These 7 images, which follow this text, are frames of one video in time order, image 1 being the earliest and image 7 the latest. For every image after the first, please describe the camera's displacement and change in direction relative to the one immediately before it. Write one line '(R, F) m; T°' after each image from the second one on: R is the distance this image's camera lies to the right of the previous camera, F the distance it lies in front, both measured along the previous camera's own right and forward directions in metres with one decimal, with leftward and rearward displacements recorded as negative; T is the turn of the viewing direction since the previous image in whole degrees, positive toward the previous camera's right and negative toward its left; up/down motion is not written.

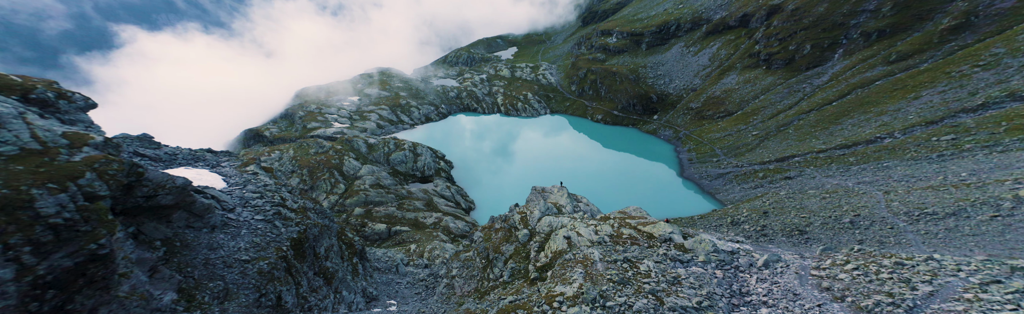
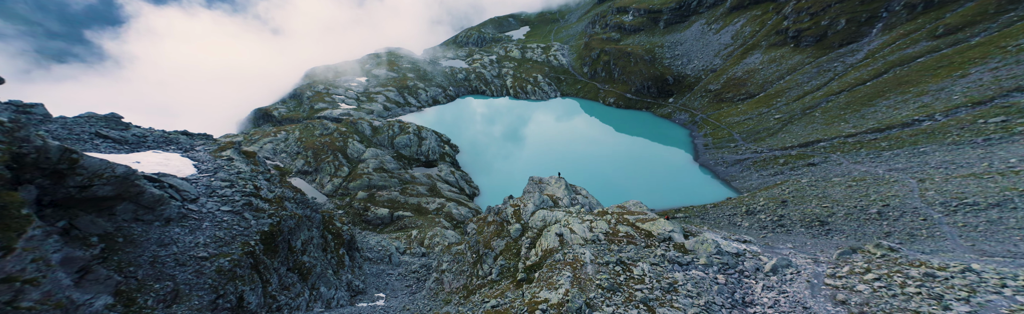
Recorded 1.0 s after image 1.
(+2.4, +2.6) m; -2°
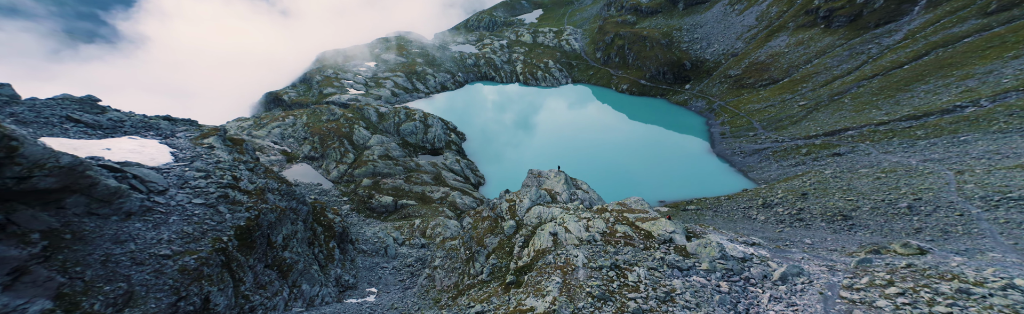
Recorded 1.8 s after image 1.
(+2.0, +2.1) m; -2°
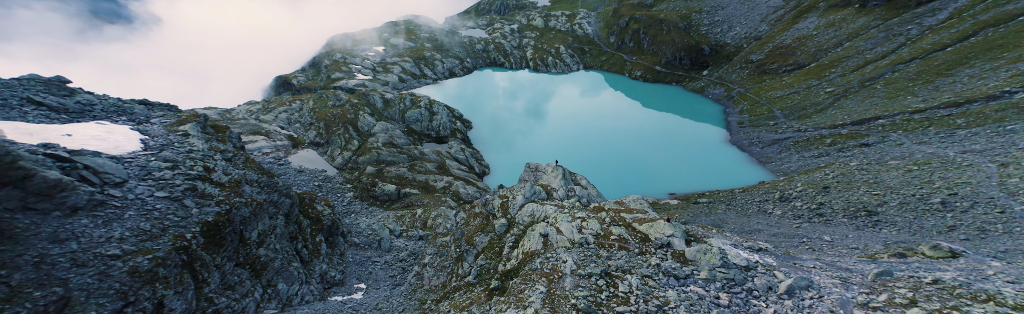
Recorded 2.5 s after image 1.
(+2.0, +2.4) m; -2°
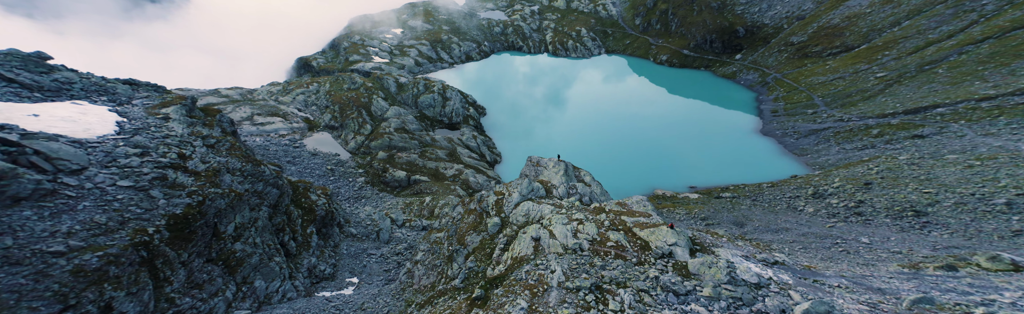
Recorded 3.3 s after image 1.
(+2.1, +3.1) m; -4°
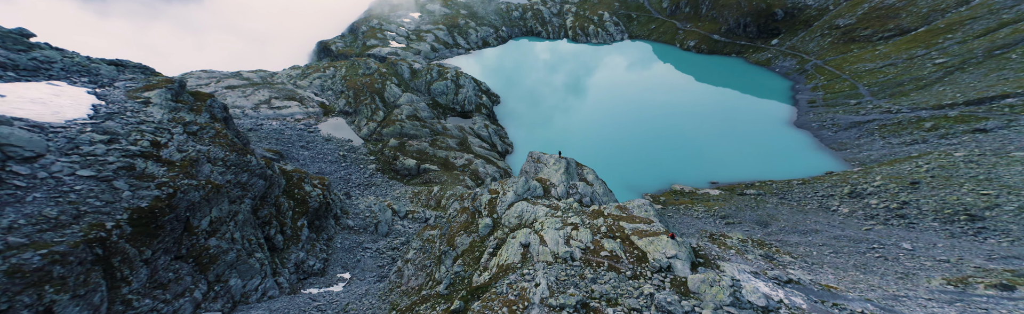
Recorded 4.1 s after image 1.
(+1.9, +3.0) m; -3°
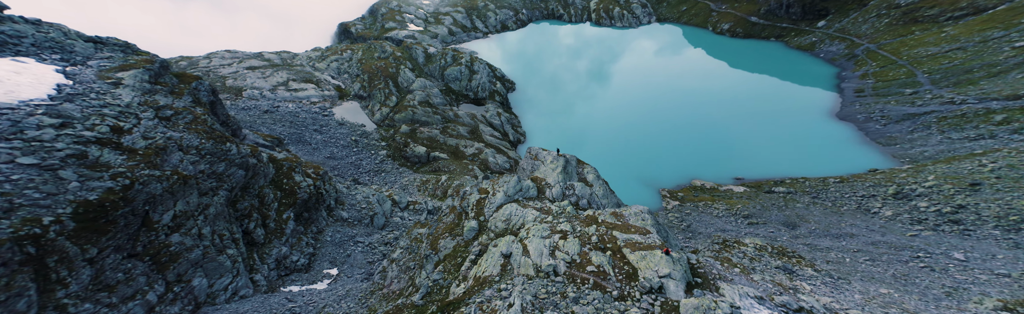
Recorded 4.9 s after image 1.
(+1.9, +3.6) m; -4°
